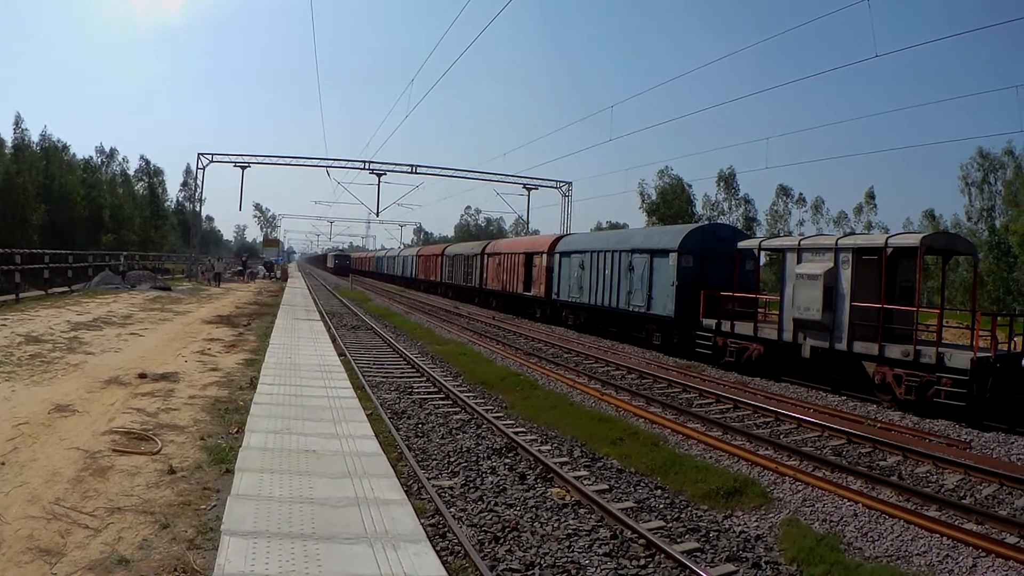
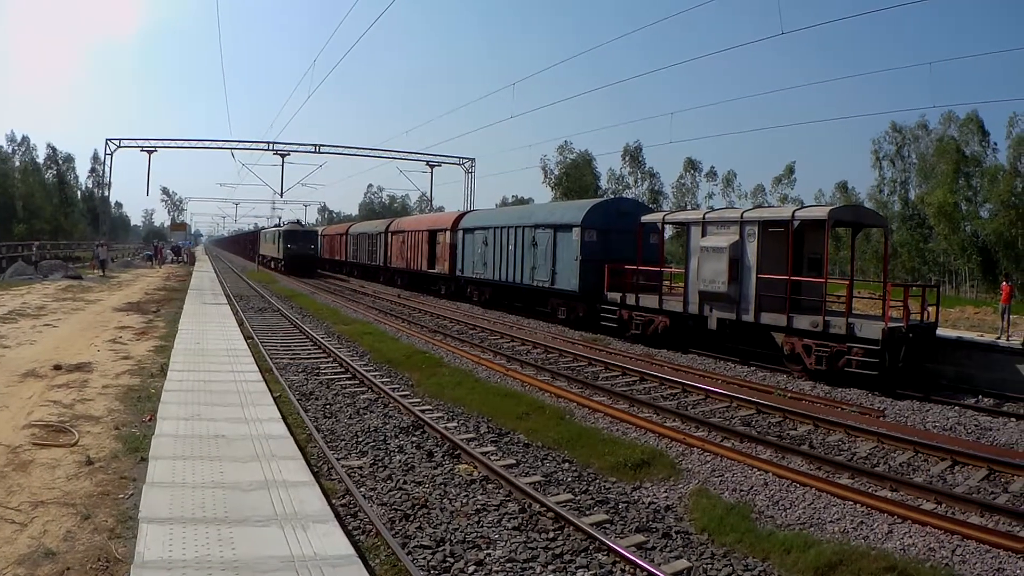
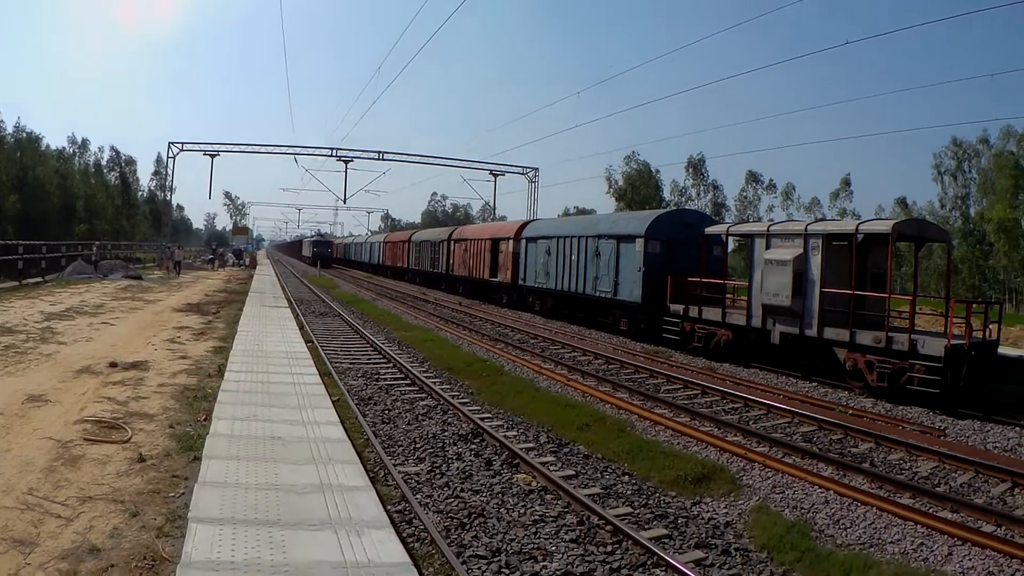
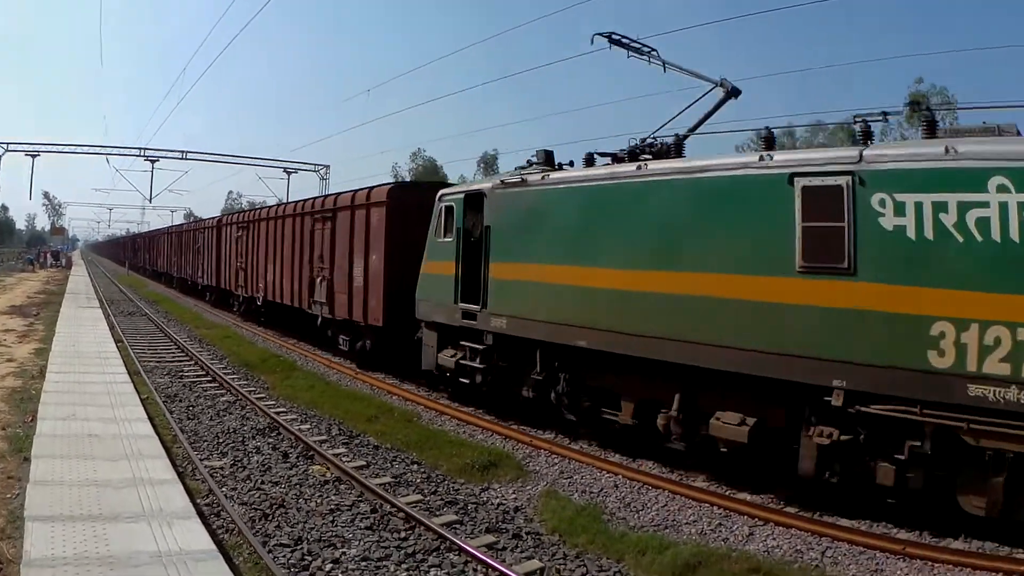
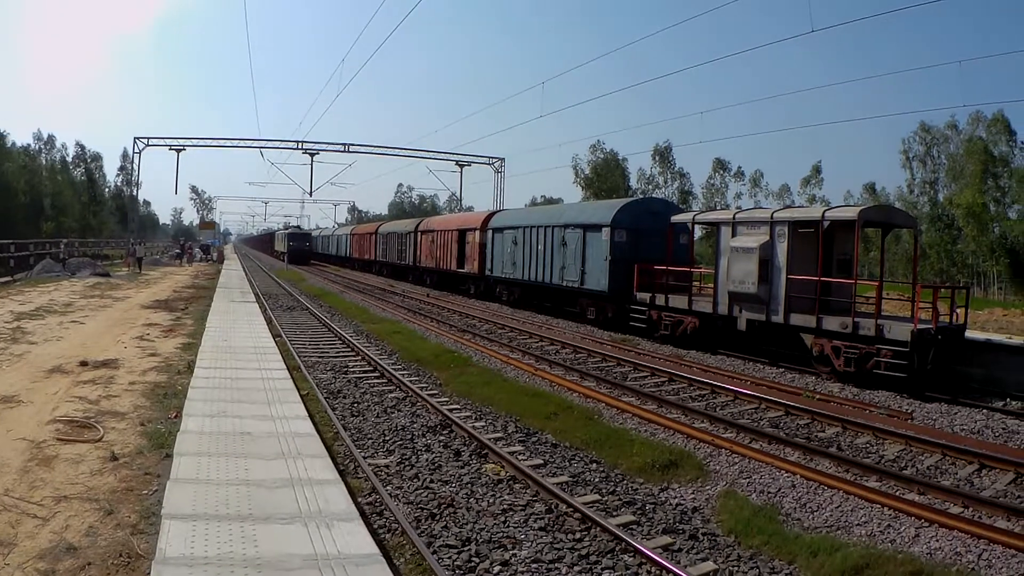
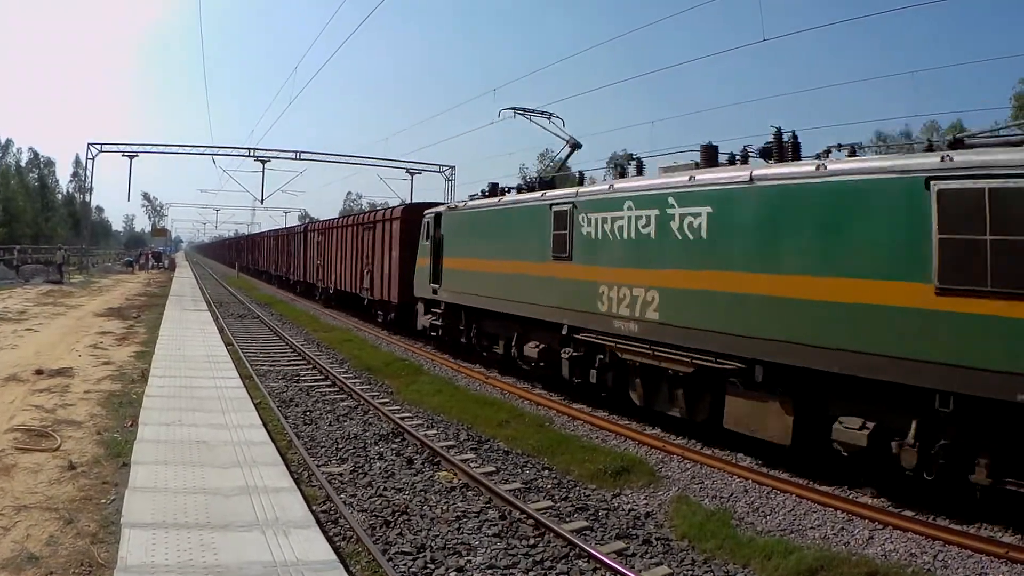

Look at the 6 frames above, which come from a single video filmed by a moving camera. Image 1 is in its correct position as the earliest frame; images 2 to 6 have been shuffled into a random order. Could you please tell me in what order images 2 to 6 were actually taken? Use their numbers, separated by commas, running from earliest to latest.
3, 5, 2, 6, 4
